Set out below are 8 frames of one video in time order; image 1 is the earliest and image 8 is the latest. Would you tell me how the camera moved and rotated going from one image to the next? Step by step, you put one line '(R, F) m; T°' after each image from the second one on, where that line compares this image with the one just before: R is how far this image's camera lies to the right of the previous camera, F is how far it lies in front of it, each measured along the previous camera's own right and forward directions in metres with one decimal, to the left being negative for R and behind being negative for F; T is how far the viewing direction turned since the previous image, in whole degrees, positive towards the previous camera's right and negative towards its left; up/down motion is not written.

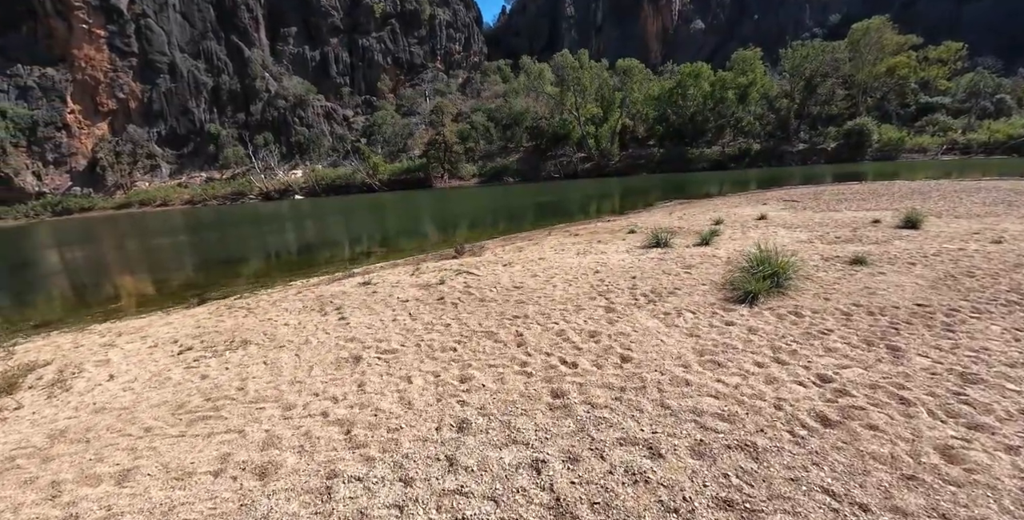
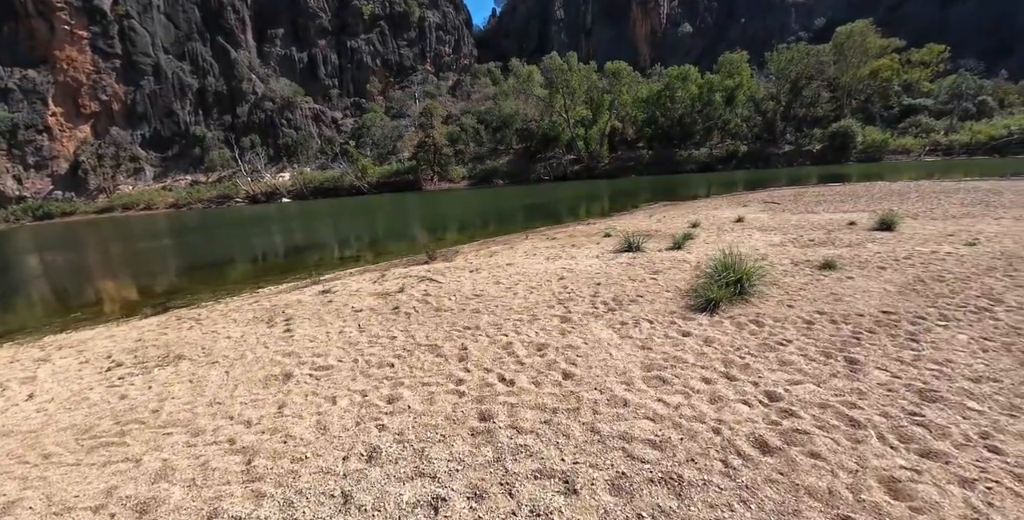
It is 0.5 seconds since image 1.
(+0.7, +0.4) m; +1°
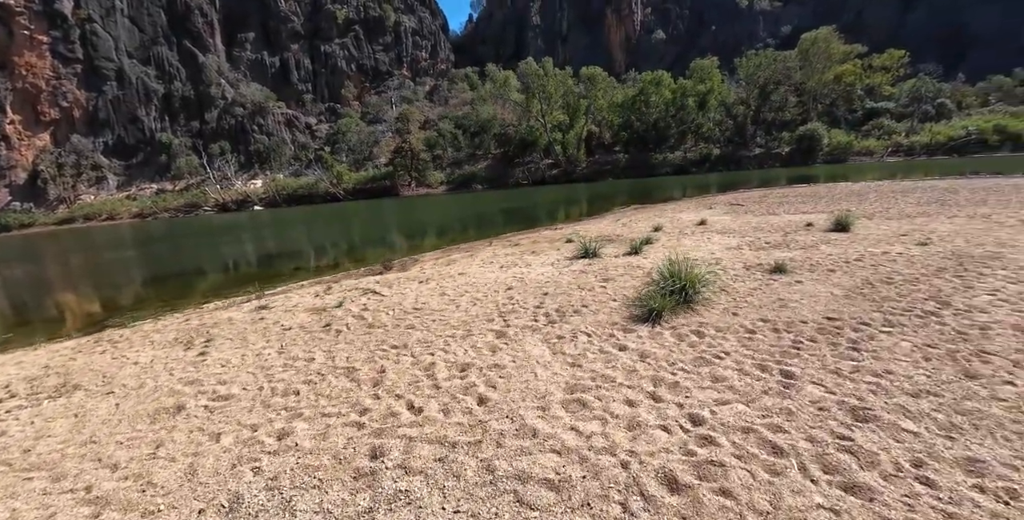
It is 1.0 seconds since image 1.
(+0.8, +0.5) m; +2°
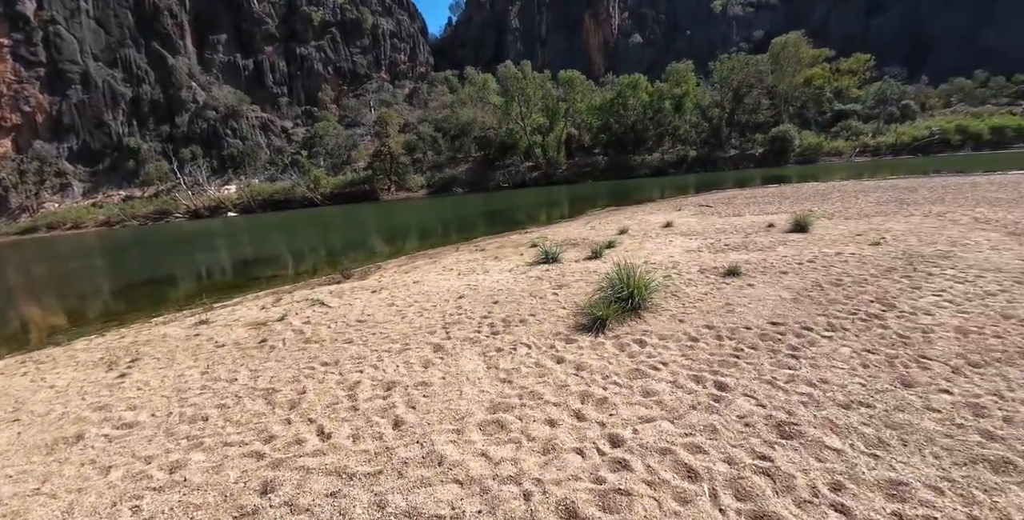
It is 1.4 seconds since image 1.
(+0.6, +0.3) m; +2°
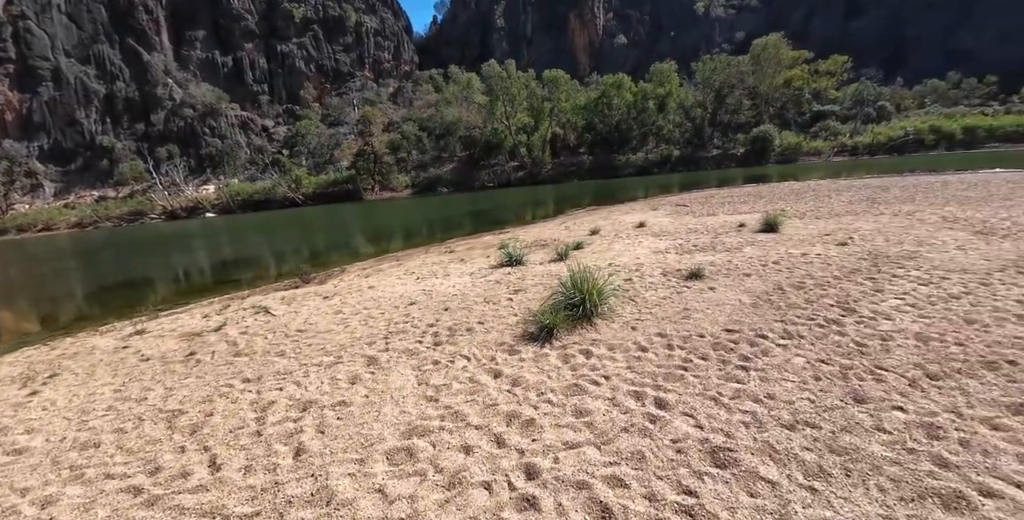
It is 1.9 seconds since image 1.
(+0.6, +0.4) m; +2°
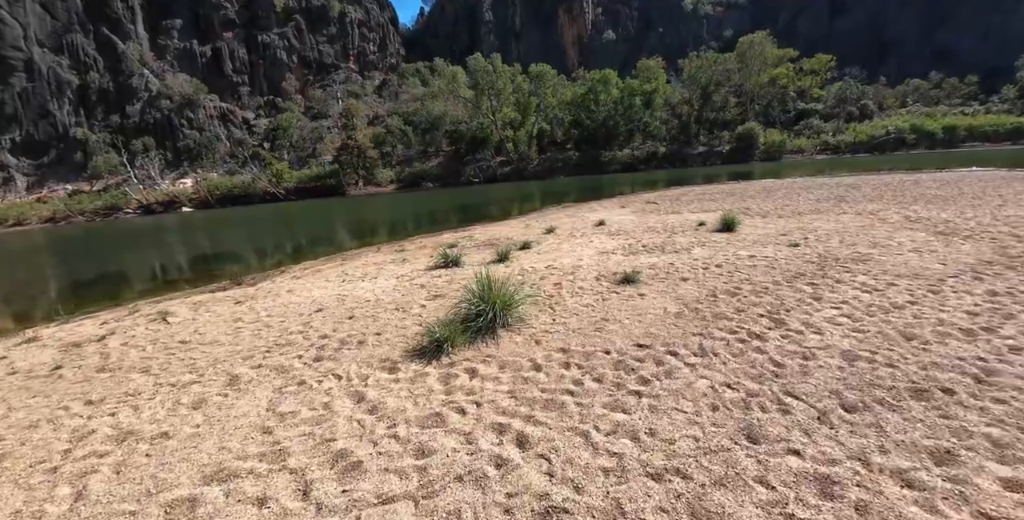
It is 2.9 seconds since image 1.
(+1.2, +0.7) m; +1°
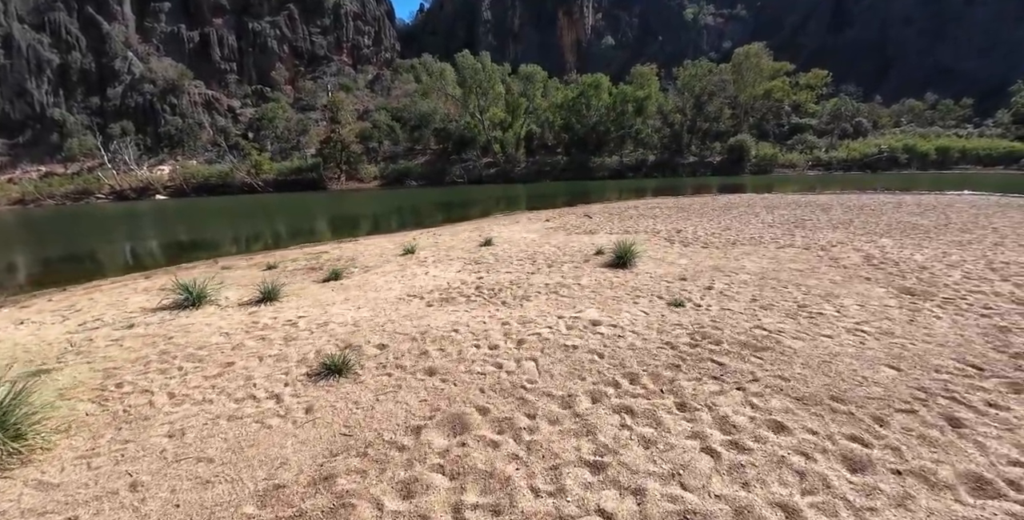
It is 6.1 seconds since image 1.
(+3.3, +2.9) m; 0°
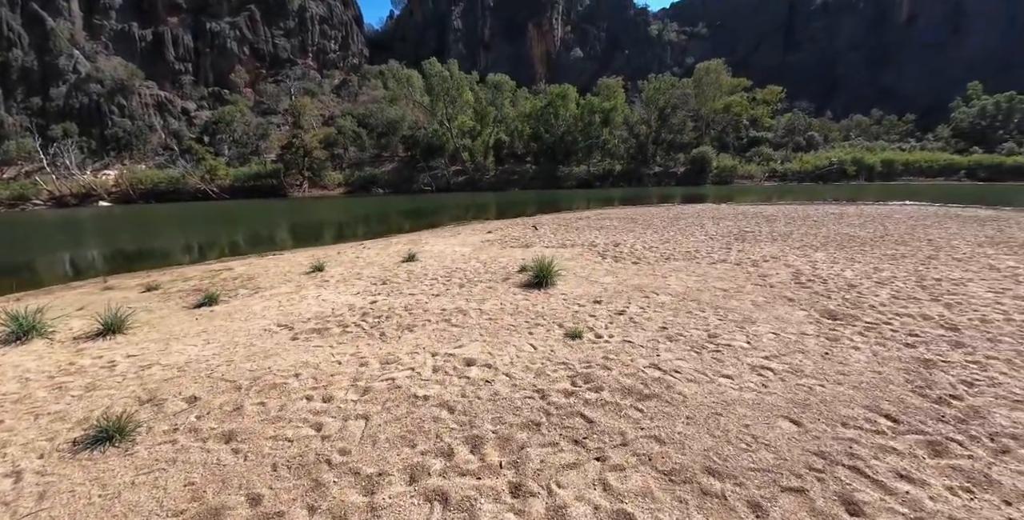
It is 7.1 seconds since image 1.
(+1.0, +0.7) m; +3°
